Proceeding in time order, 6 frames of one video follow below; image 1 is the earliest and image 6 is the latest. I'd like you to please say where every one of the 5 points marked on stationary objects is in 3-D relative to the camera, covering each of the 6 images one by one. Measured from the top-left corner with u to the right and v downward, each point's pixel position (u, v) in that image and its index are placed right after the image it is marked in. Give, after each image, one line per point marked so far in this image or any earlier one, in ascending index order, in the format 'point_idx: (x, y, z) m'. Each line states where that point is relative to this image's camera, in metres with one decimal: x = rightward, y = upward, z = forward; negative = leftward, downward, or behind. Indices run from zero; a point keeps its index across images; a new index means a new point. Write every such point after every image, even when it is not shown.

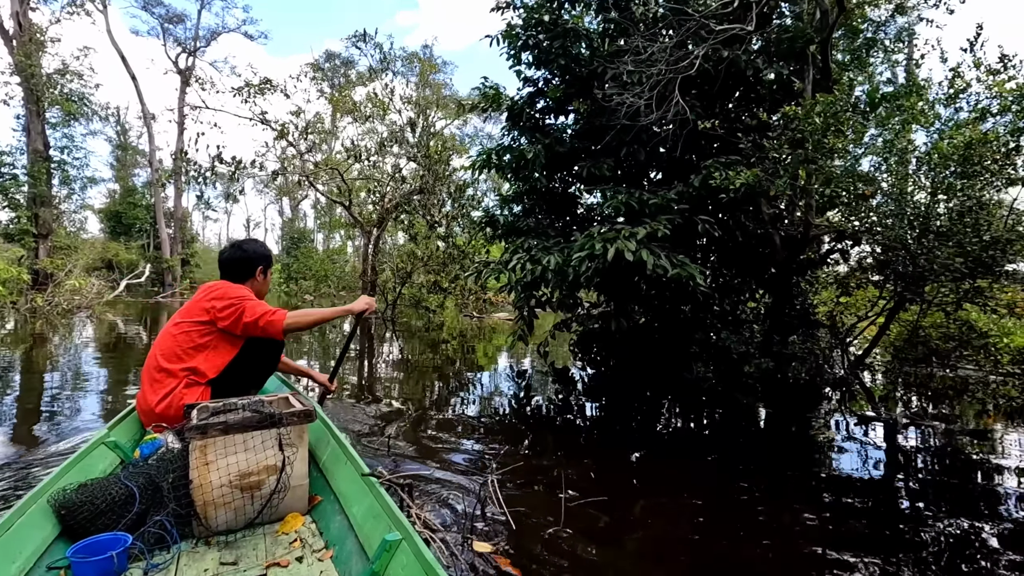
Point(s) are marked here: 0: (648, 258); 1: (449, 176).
0: (+1.2, +0.3, +4.8) m
1: (-1.5, +2.7, +13.1) m
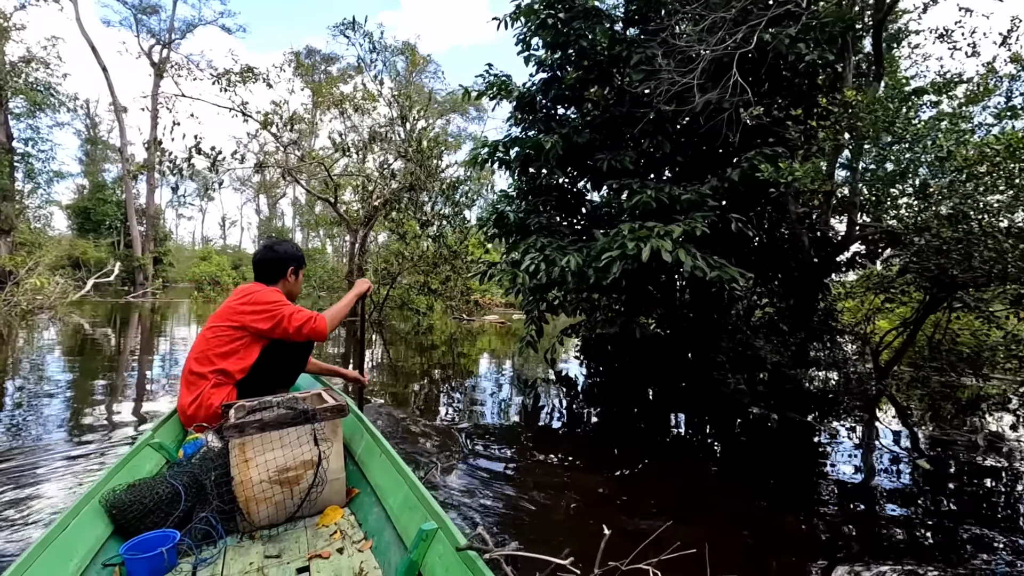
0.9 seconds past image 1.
0: (+1.4, +0.2, +4.3) m
1: (-1.6, +2.7, +12.6) m
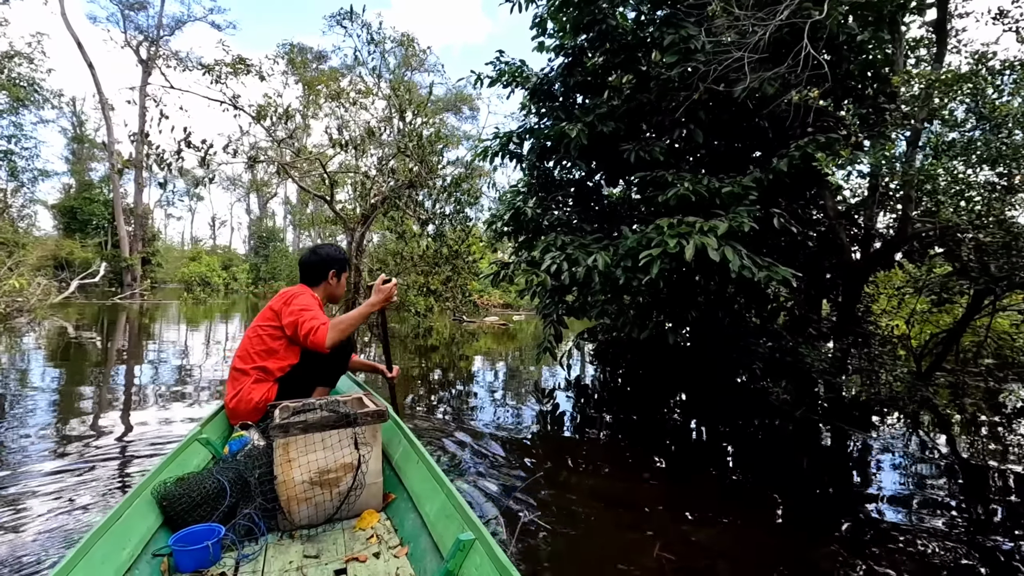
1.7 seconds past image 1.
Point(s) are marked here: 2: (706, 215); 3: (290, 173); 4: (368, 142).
0: (+1.6, +0.2, +3.9) m
1: (-1.5, +2.7, +12.1) m
2: (+1.6, +0.6, +4.5) m
3: (-5.1, +2.6, +12.5) m
4: (-3.2, +3.3, +12.3) m
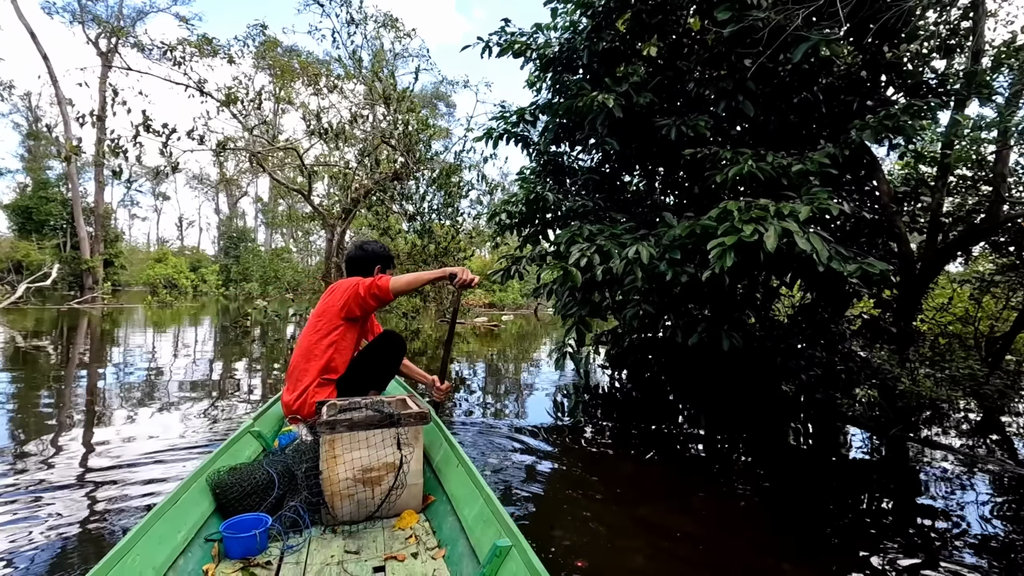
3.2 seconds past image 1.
0: (+1.8, +0.2, +3.2) m
1: (-1.7, +2.7, +11.3) m
2: (+1.8, +0.6, +3.9) m
3: (-5.3, +2.6, +11.5) m
4: (-3.4, +3.3, +11.4) m
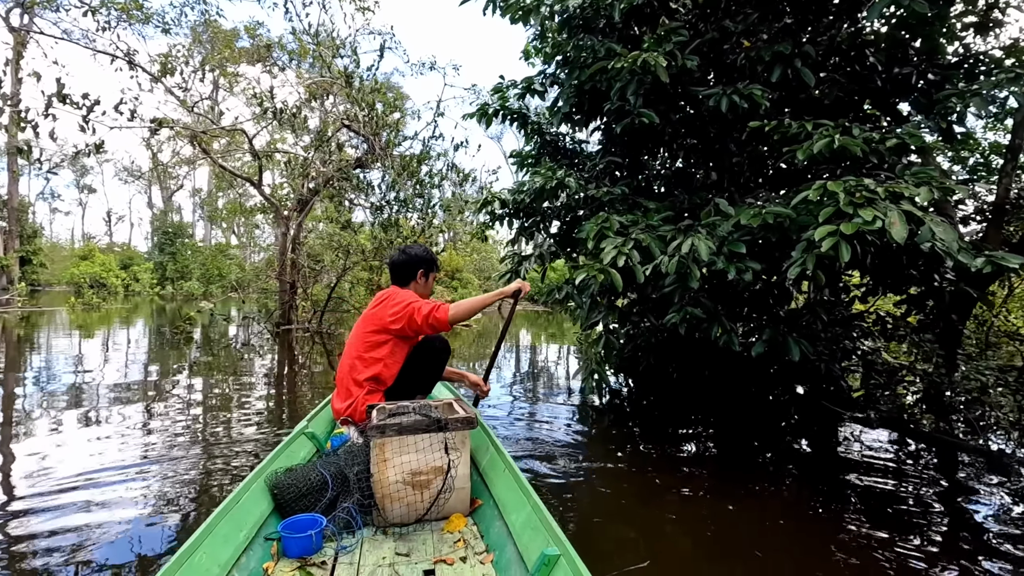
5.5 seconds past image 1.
0: (+2.1, +0.2, +2.6) m
1: (-2.2, +2.7, +10.3) m
2: (+2.0, +0.6, +3.2) m
3: (-5.7, +2.6, +10.2) m
4: (-3.9, +3.3, +10.2) m
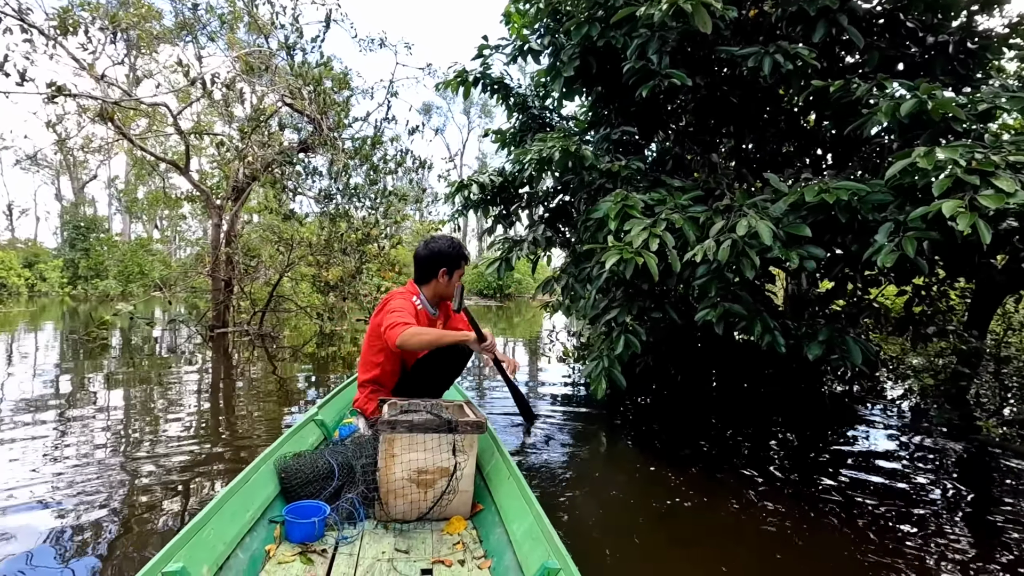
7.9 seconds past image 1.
0: (+2.2, +0.3, +2.2) m
1: (-2.8, +2.8, +9.3) m
2: (+2.1, +0.7, +2.8) m
3: (-6.4, +2.6, +8.9) m
4: (-4.5, +3.3, +9.1) m
